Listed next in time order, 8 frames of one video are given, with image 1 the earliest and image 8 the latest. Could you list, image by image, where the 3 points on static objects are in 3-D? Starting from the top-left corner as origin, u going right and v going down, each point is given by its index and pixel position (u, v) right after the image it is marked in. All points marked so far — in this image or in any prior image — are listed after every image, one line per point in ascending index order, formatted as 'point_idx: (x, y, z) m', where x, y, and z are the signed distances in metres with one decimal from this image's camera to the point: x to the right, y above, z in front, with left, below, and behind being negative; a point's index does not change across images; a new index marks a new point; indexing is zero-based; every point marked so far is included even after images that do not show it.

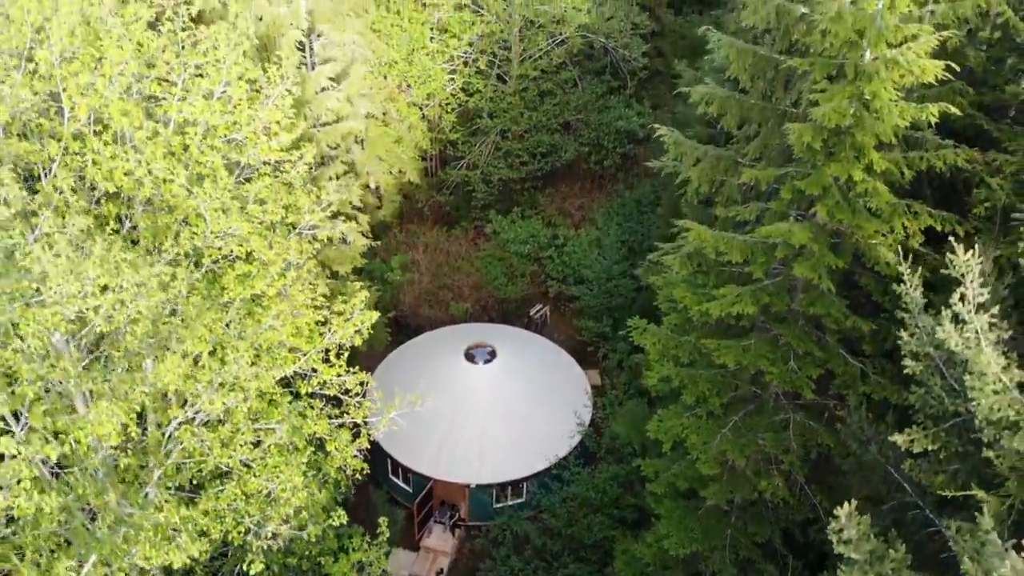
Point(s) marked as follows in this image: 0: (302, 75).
0: (-4.2, +4.3, +12.7) m
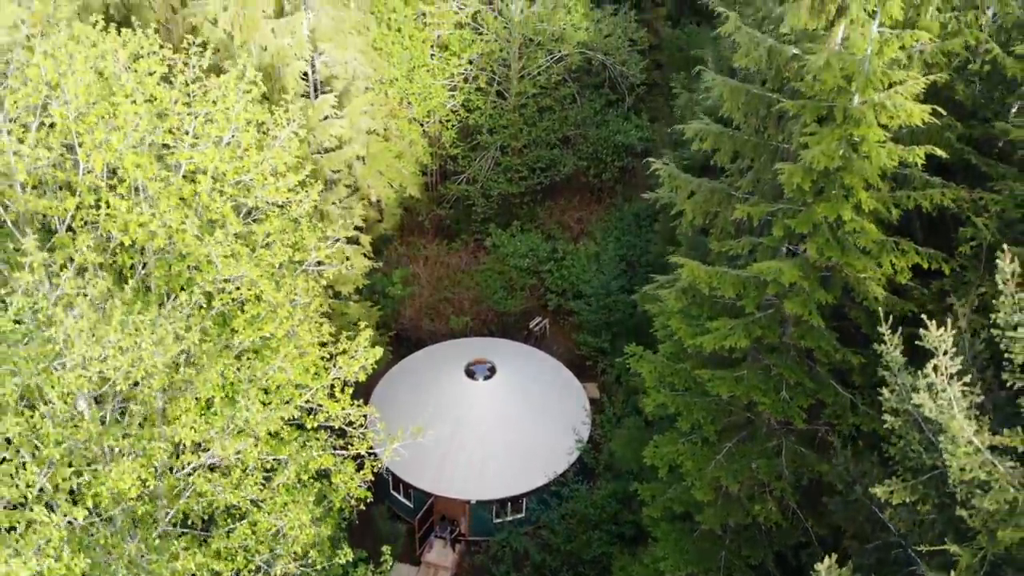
0: (-4.2, +3.8, +12.9) m
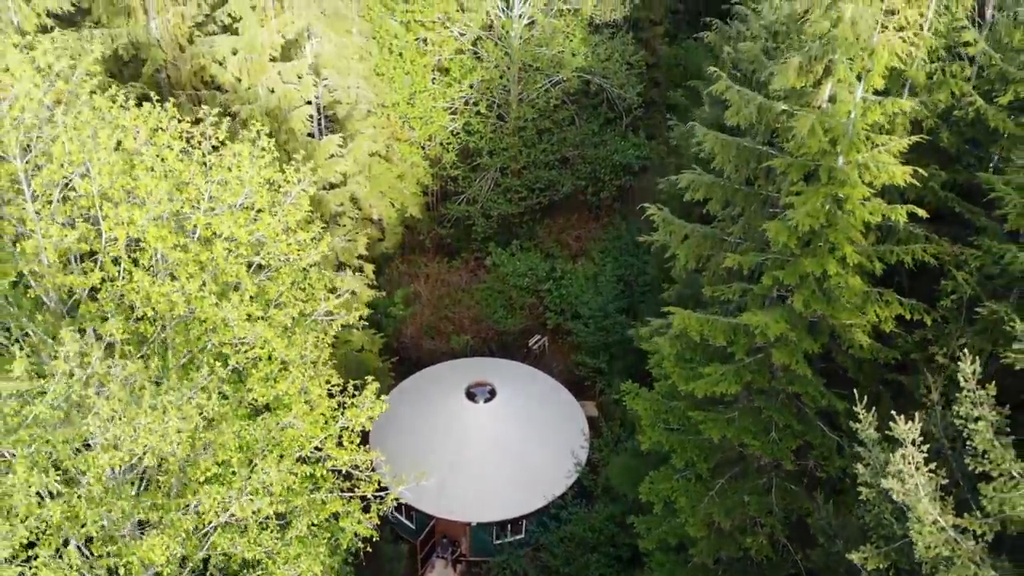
0: (-4.2, +3.1, +13.3) m
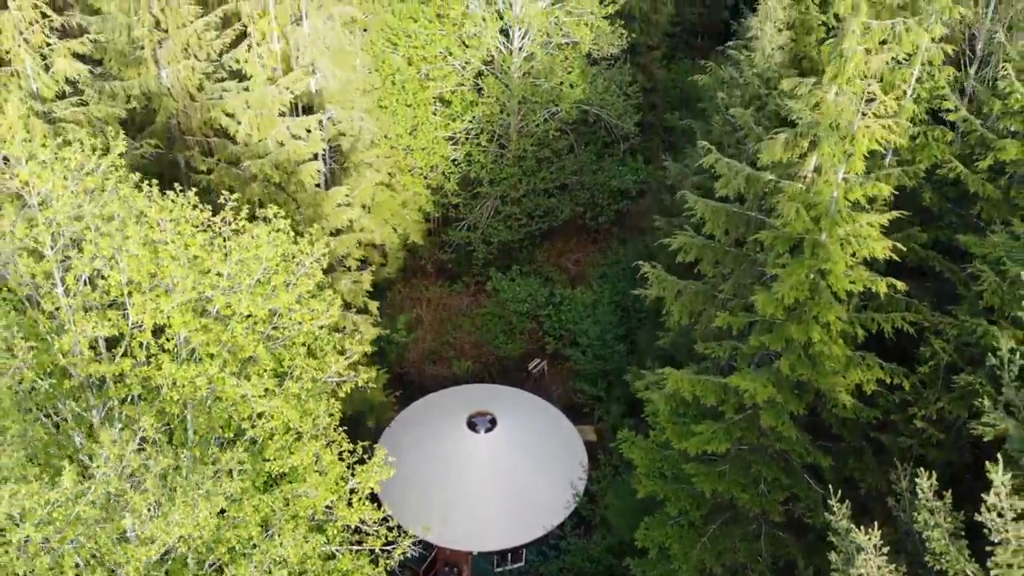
0: (-4.2, +2.1, +13.8) m
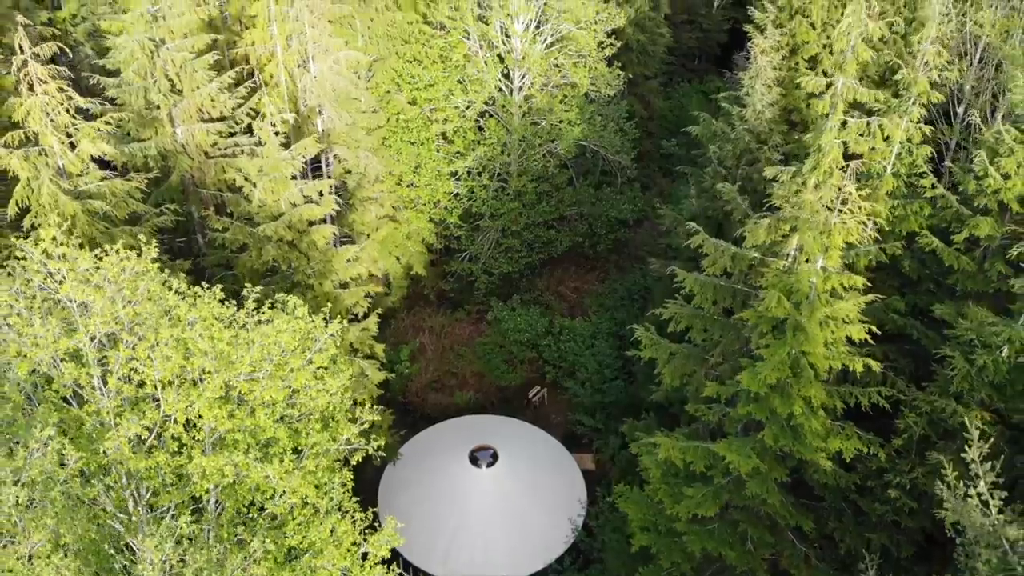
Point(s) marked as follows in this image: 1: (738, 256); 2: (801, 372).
0: (-4.2, +0.9, +14.4) m
1: (+3.9, +0.5, +10.6) m
2: (+4.6, -1.3, +9.8) m
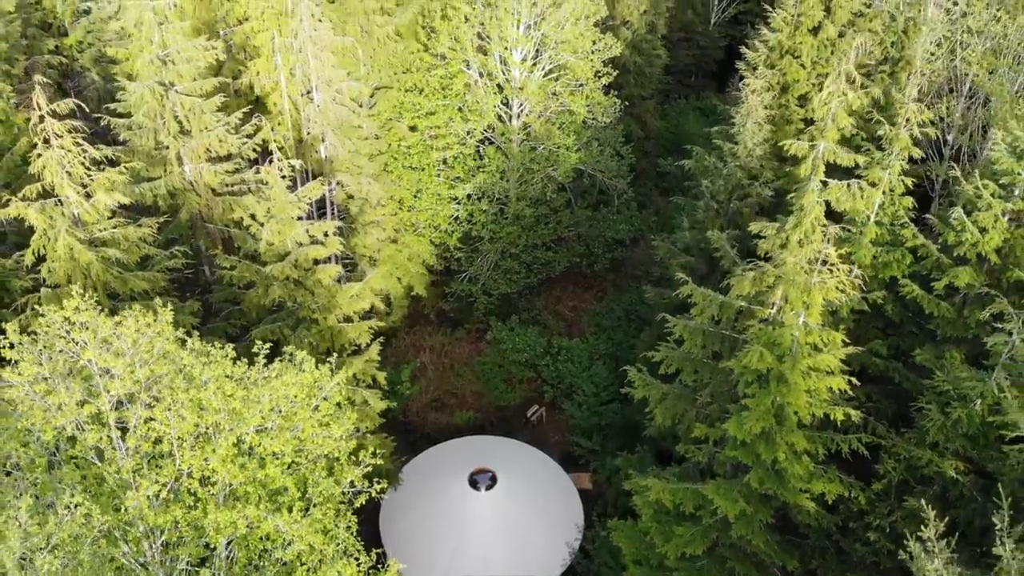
0: (-4.3, 0.0, +14.9) m
1: (+3.9, -0.3, +11.1) m
2: (+4.5, -2.2, +10.3) m
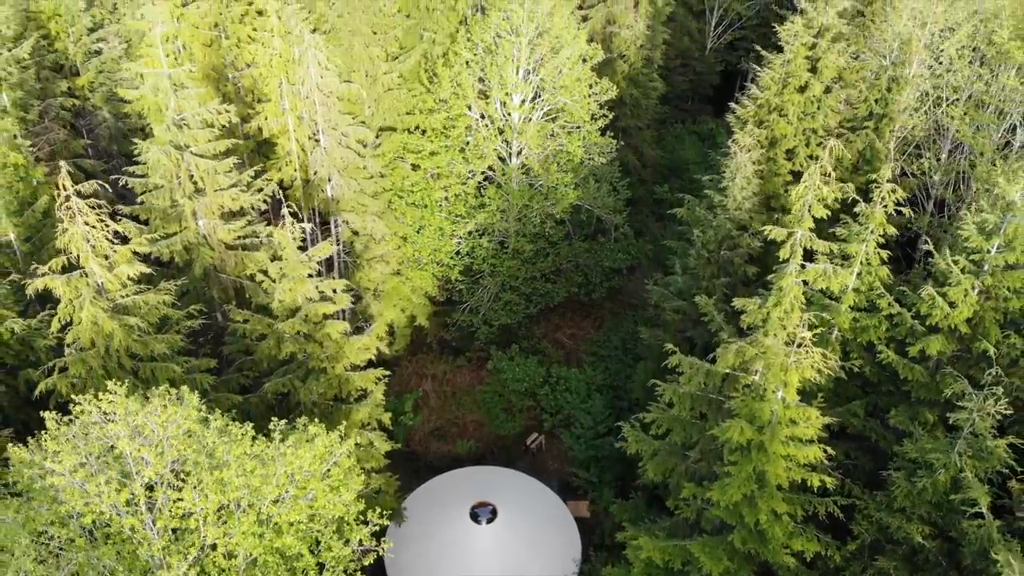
0: (-4.3, -1.3, +15.6) m
1: (+3.9, -1.7, +11.8) m
2: (+4.5, -3.6, +11.0) m
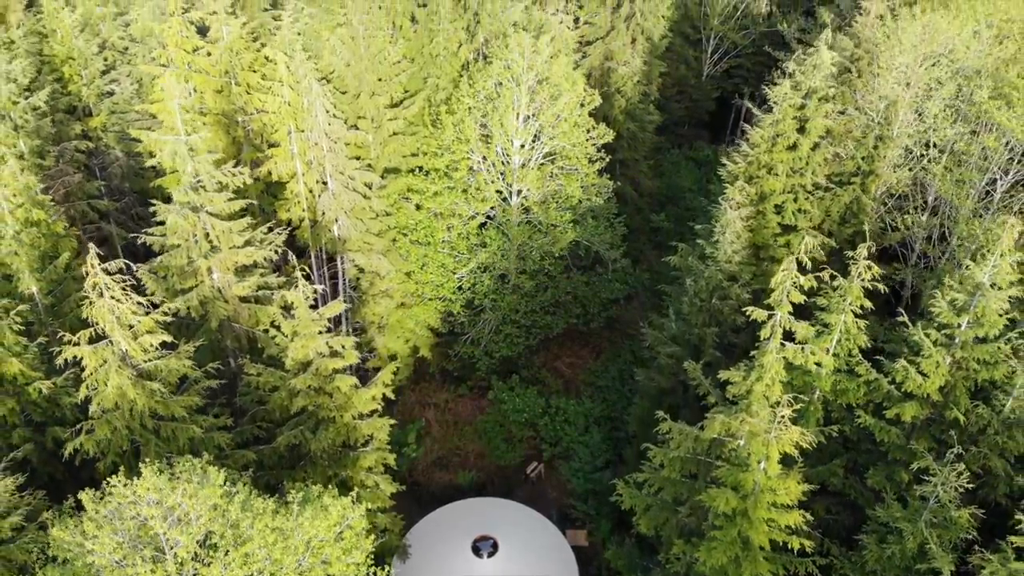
0: (-4.3, -2.8, +16.4) m
1: (+3.9, -3.1, +12.6) m
2: (+4.5, -5.0, +11.8) m
